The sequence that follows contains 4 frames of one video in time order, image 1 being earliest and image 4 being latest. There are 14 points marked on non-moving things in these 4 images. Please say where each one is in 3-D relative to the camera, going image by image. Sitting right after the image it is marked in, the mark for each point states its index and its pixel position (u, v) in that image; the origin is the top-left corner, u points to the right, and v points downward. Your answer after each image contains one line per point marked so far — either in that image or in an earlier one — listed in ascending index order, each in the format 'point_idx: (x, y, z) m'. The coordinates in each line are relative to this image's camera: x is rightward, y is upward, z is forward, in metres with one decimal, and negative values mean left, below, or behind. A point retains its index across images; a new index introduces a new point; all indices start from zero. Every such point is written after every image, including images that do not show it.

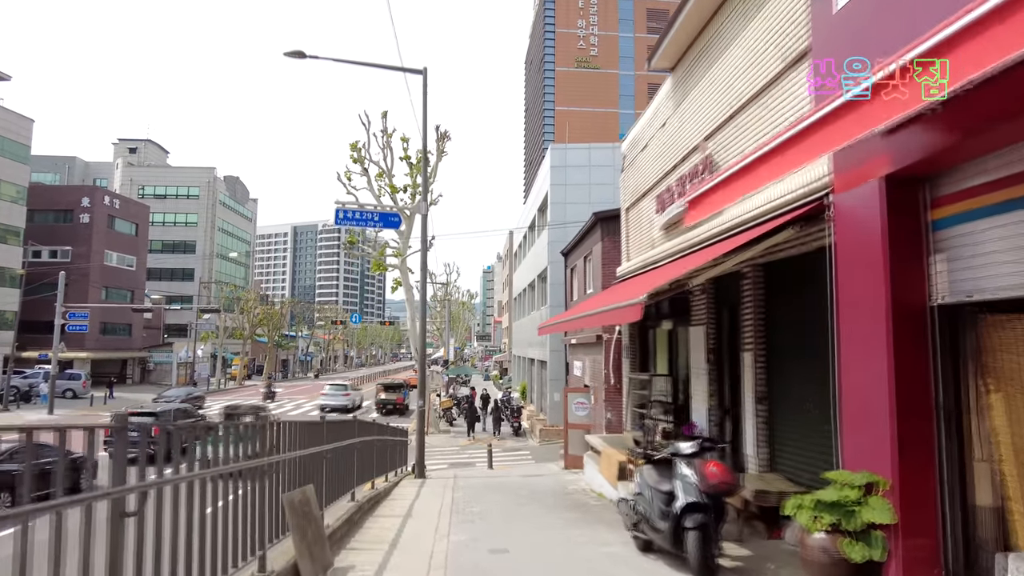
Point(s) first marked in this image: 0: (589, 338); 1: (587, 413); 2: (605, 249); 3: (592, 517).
0: (+1.8, -1.2, +15.8) m
1: (+1.8, -3.1, +16.1) m
2: (+2.1, +0.9, +14.4) m
3: (+1.0, -3.0, +8.4) m
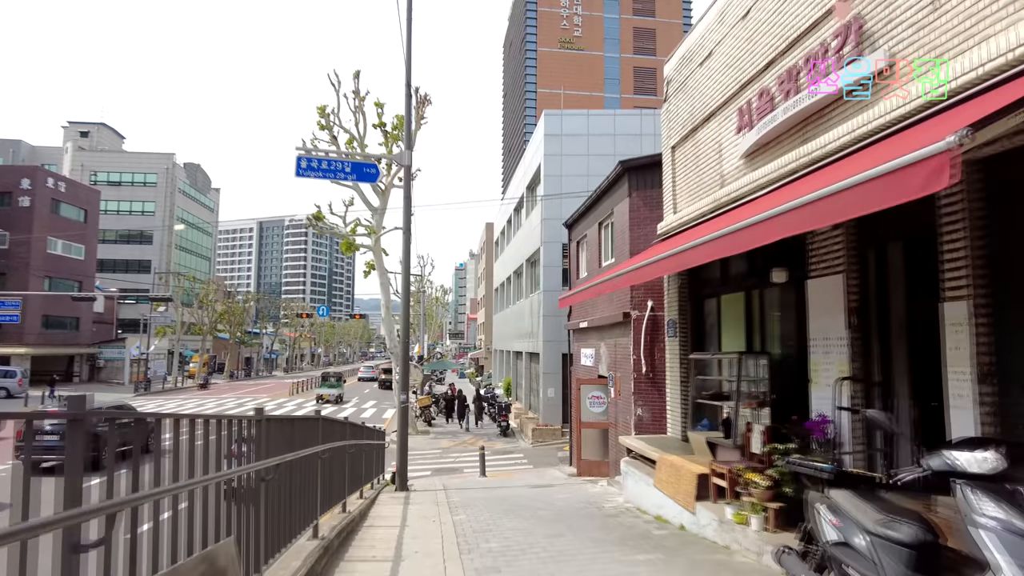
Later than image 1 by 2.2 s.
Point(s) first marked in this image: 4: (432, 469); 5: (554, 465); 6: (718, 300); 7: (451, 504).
0: (+1.9, -0.6, +13.1) m
1: (+1.9, -2.5, +13.4) m
2: (+2.2, +1.5, +11.7) m
3: (+1.4, -2.3, +5.6) m
4: (-2.1, -4.8, +17.3) m
5: (+1.1, -4.7, +17.3) m
6: (+2.9, -0.2, +8.9) m
7: (-0.9, -3.4, +10.0) m
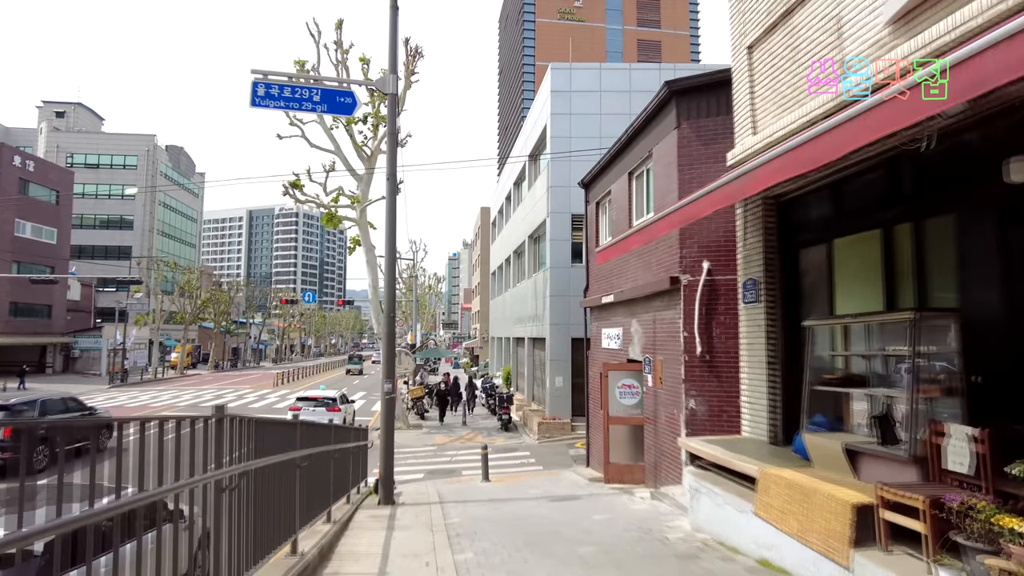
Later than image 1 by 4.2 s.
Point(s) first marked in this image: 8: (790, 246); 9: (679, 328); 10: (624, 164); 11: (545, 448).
0: (+2.1, 0.0, +10.5) m
1: (+2.1, -1.9, +10.8) m
2: (+2.4, +2.1, +9.1) m
3: (+1.7, -1.8, +3.0) m
4: (-2.0, -4.2, +14.8) m
5: (+1.3, -4.1, +14.8) m
6: (+3.1, +0.4, +6.3) m
7: (-0.7, -2.8, +7.5) m
8: (+3.0, +0.5, +6.9) m
9: (+2.3, -0.6, +9.1) m
10: (+2.0, +2.2, +11.7) m
11: (+0.9, -4.3, +17.5) m
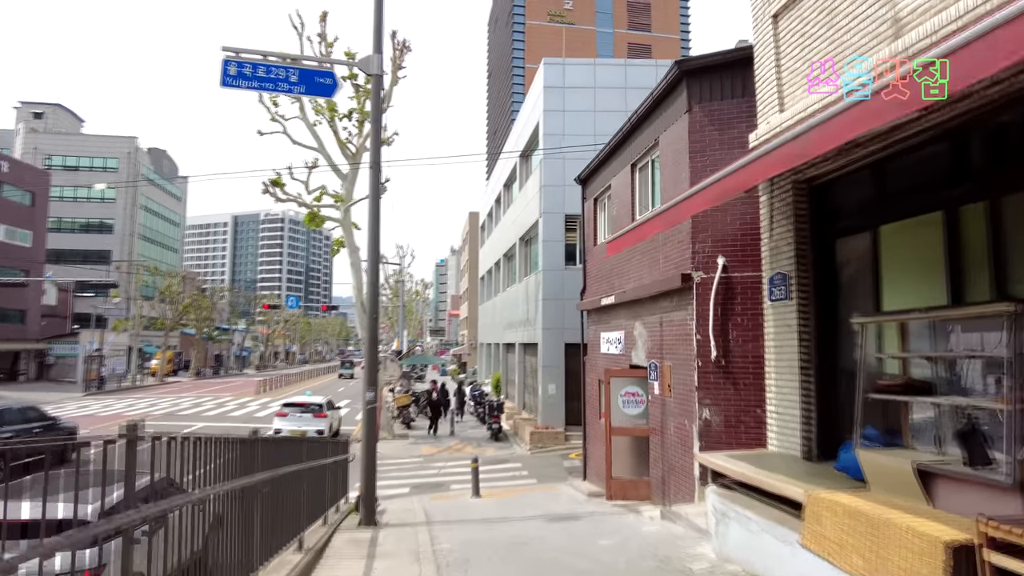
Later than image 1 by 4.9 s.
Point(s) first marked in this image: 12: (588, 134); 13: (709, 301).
0: (+2.0, 0.0, +9.7) m
1: (+2.0, -1.9, +10.0) m
2: (+2.4, +2.1, +8.4) m
3: (+1.7, -1.7, +2.2) m
4: (-2.2, -4.2, +13.8) m
5: (+1.1, -4.1, +13.9) m
6: (+3.1, +0.4, +5.5) m
7: (-0.7, -2.7, +6.6) m
8: (+3.0, +0.5, +6.1) m
9: (+2.3, -0.5, +8.3) m
10: (+1.9, +2.2, +10.9) m
11: (+0.7, -4.4, +16.6) m
12: (+2.3, +4.7, +19.6) m
13: (+2.4, -0.1, +8.0) m
